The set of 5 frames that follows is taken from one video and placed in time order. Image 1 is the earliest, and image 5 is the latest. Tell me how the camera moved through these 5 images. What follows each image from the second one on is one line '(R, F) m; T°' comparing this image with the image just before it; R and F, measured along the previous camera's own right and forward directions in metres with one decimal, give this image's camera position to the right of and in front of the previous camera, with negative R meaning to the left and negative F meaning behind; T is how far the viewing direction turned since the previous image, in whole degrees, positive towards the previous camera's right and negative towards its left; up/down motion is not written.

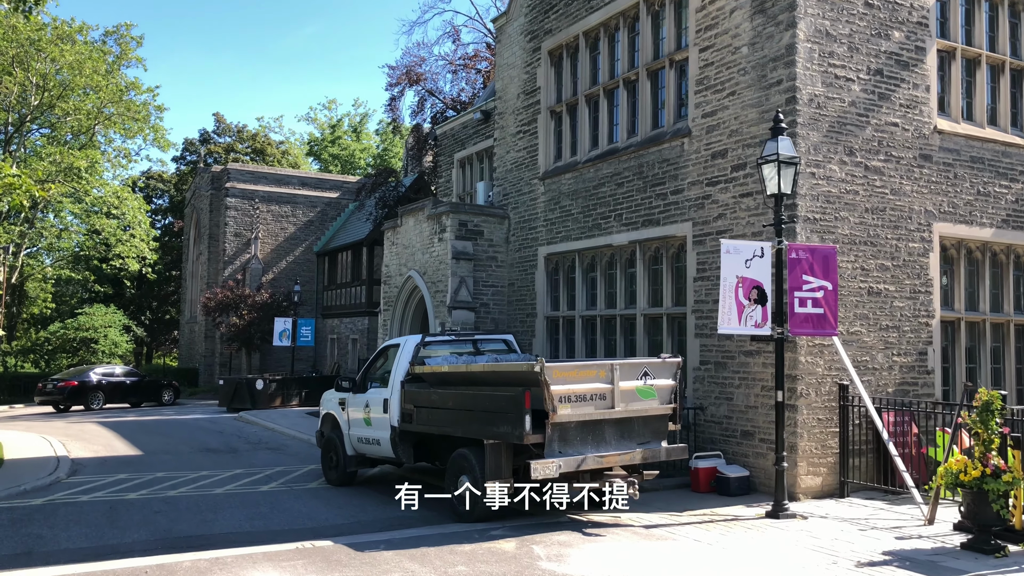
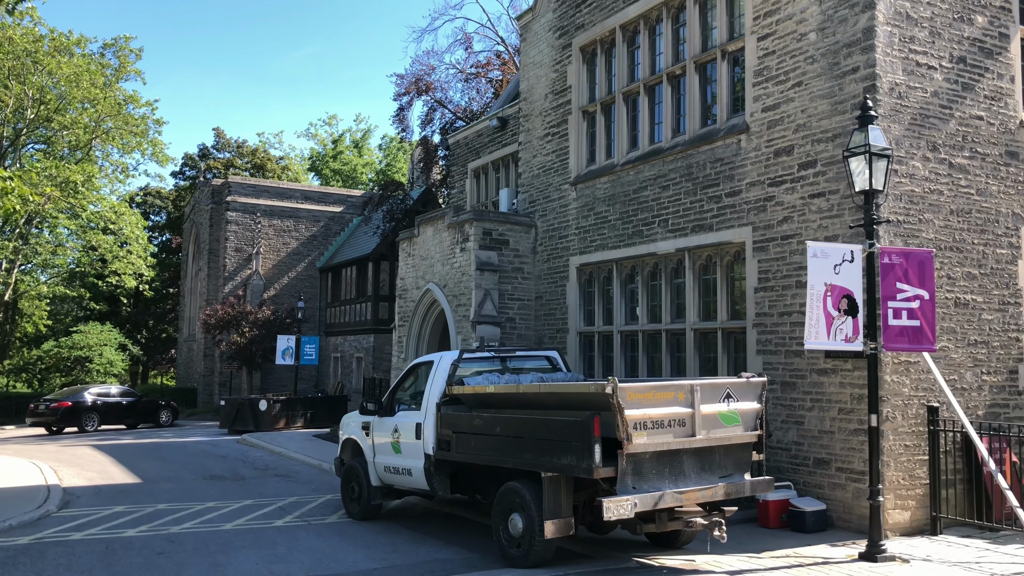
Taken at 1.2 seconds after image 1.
(-0.5, +1.0) m; 0°
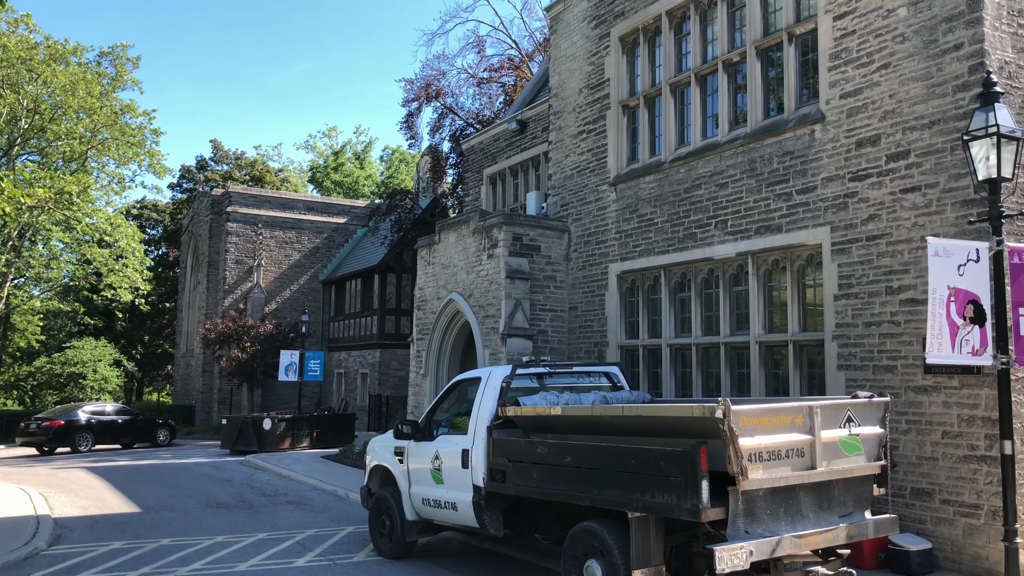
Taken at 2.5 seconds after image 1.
(-0.5, +1.1) m; 0°
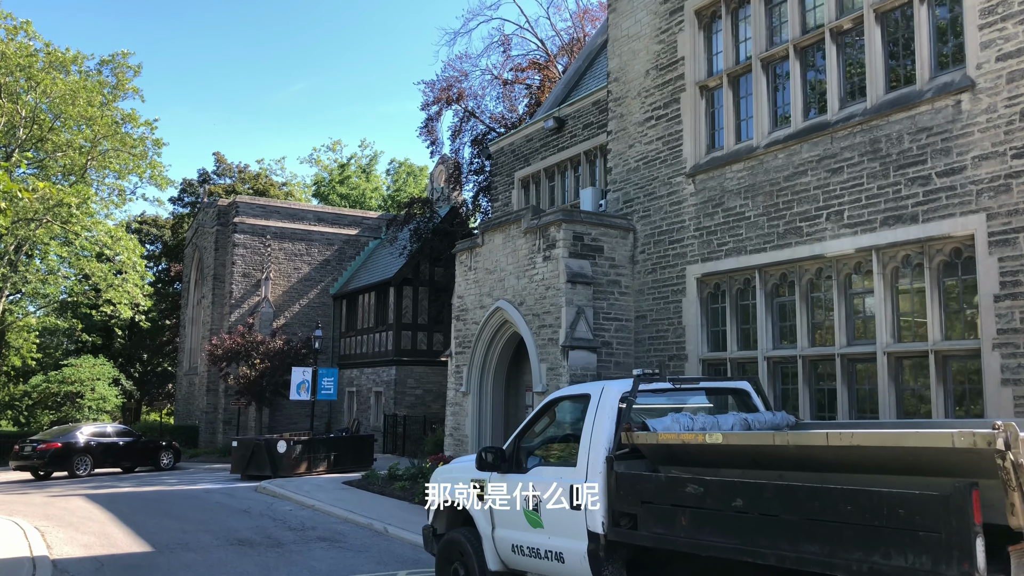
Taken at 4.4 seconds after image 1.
(-0.8, +1.5) m; 0°
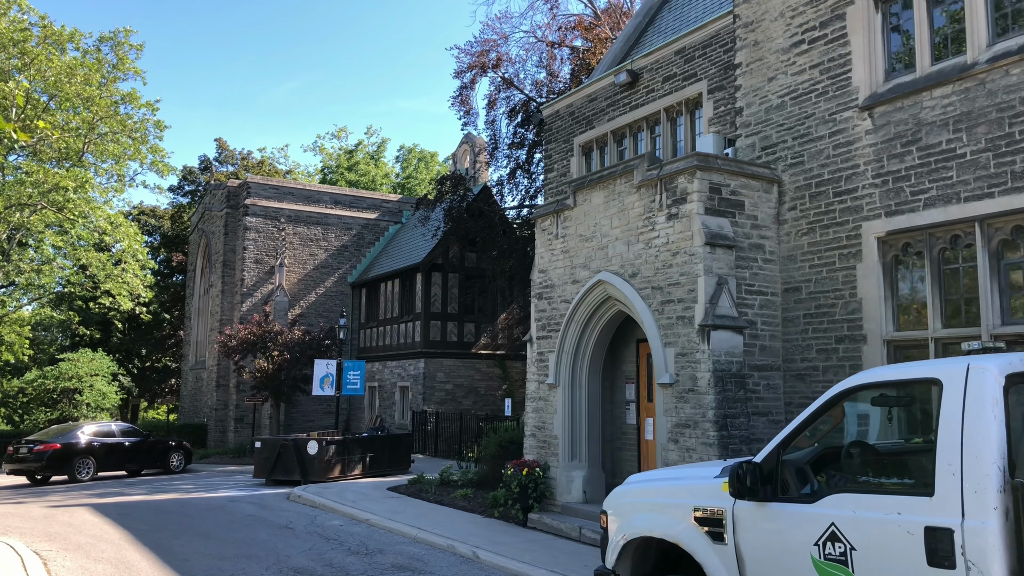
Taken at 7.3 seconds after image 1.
(-1.2, +2.3) m; 0°
